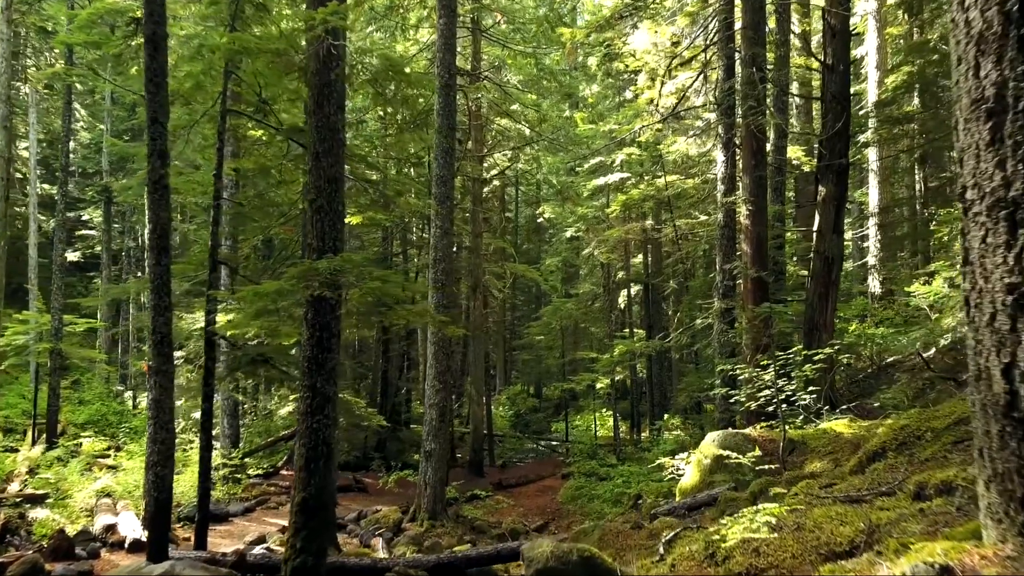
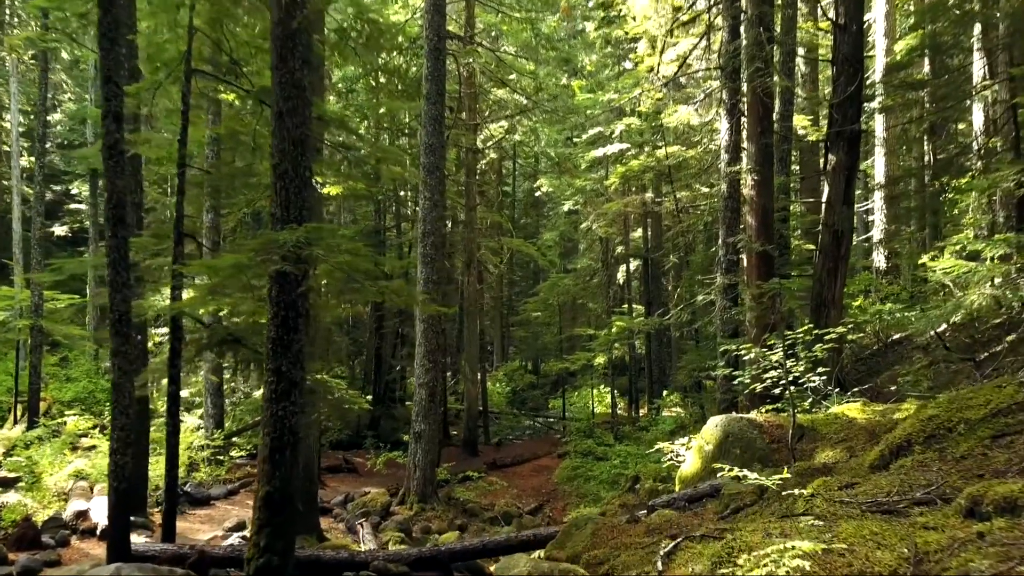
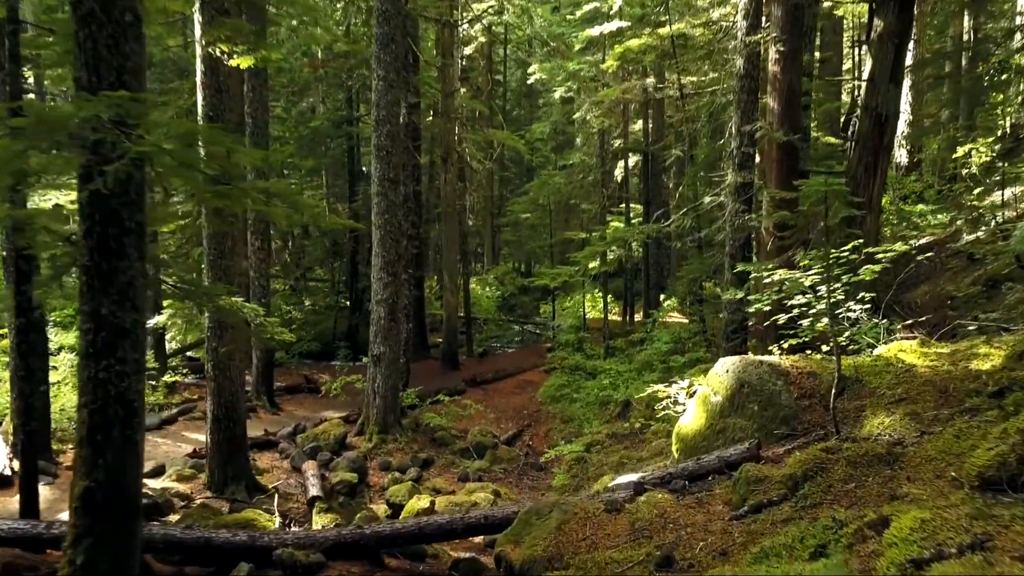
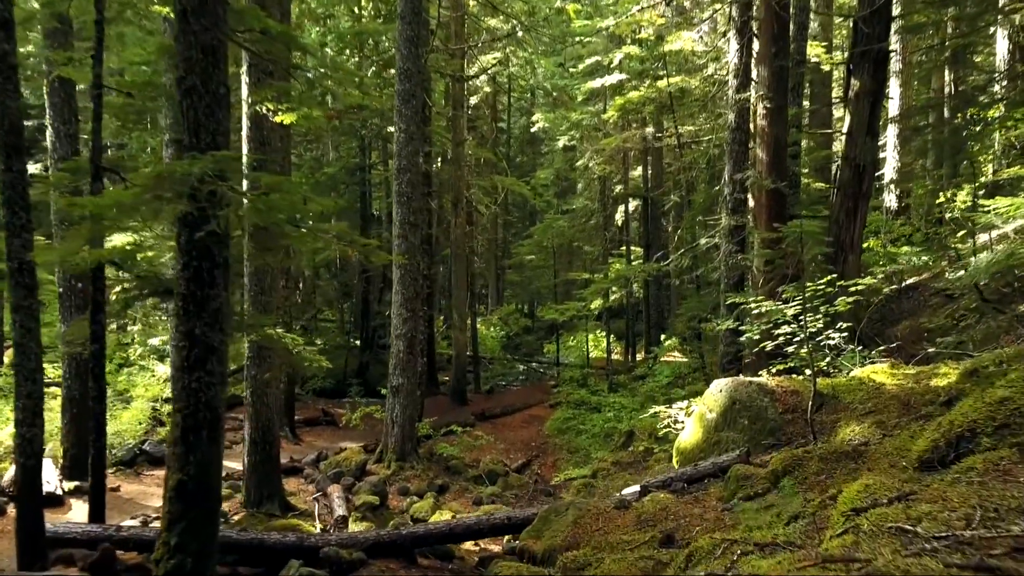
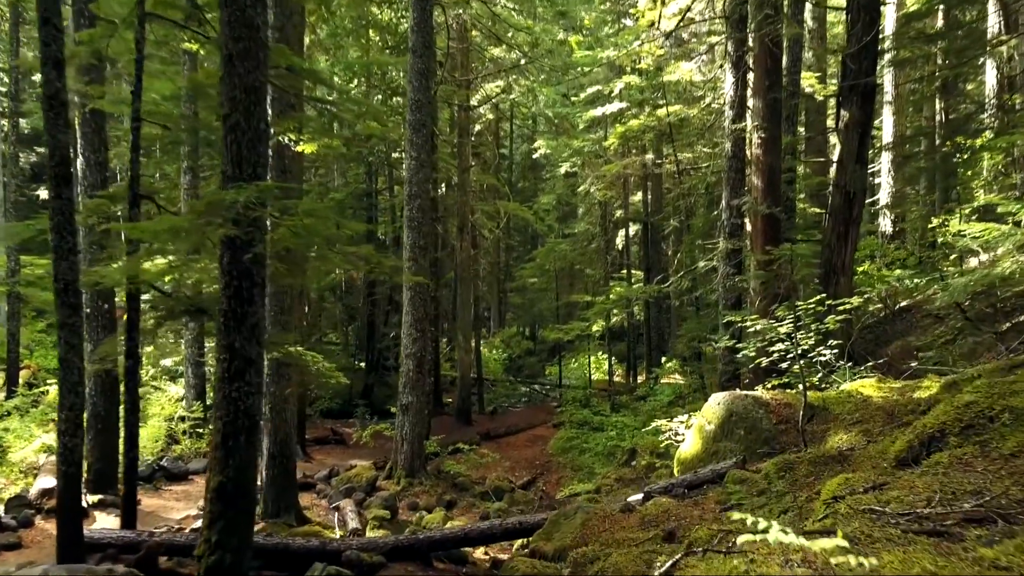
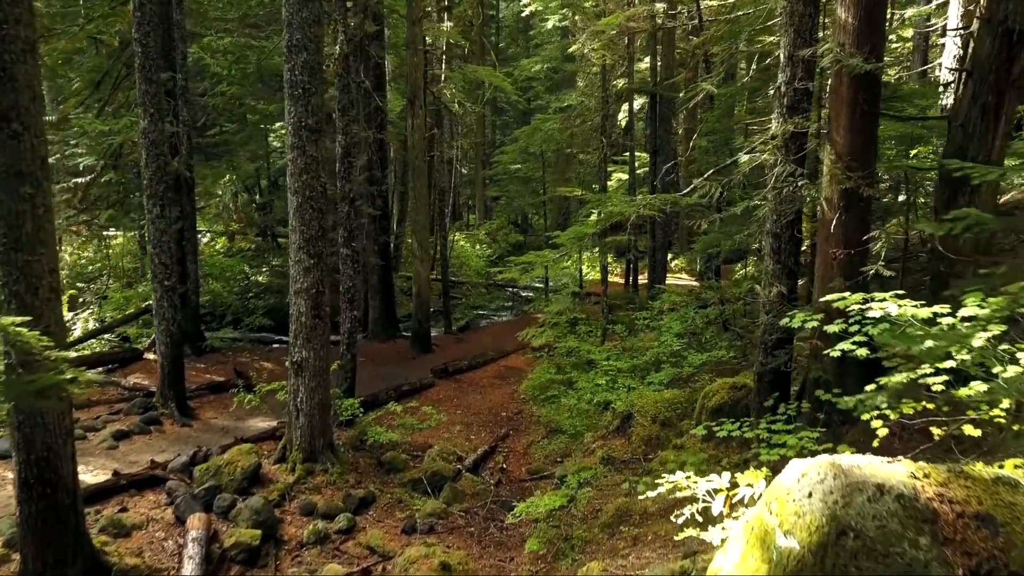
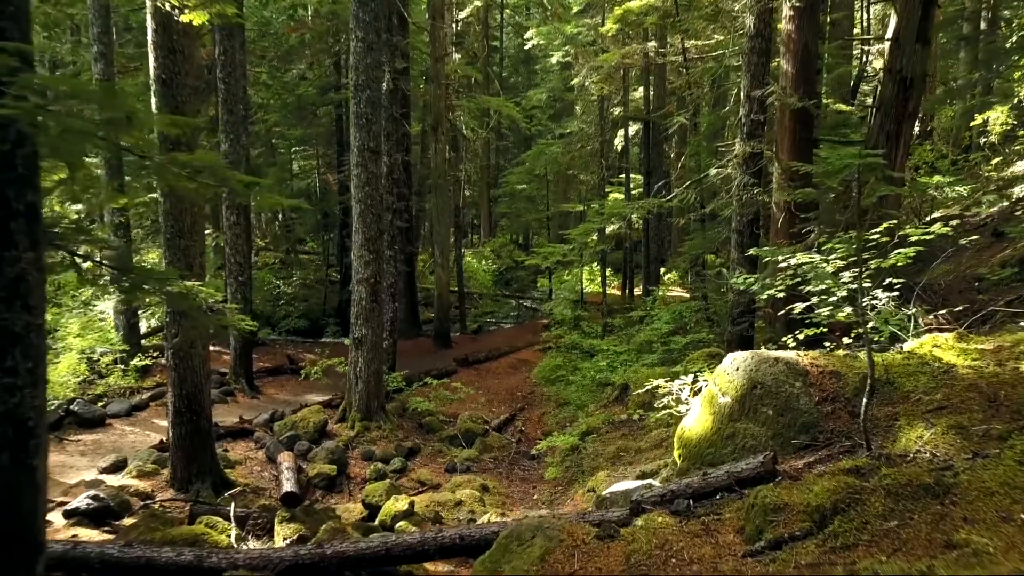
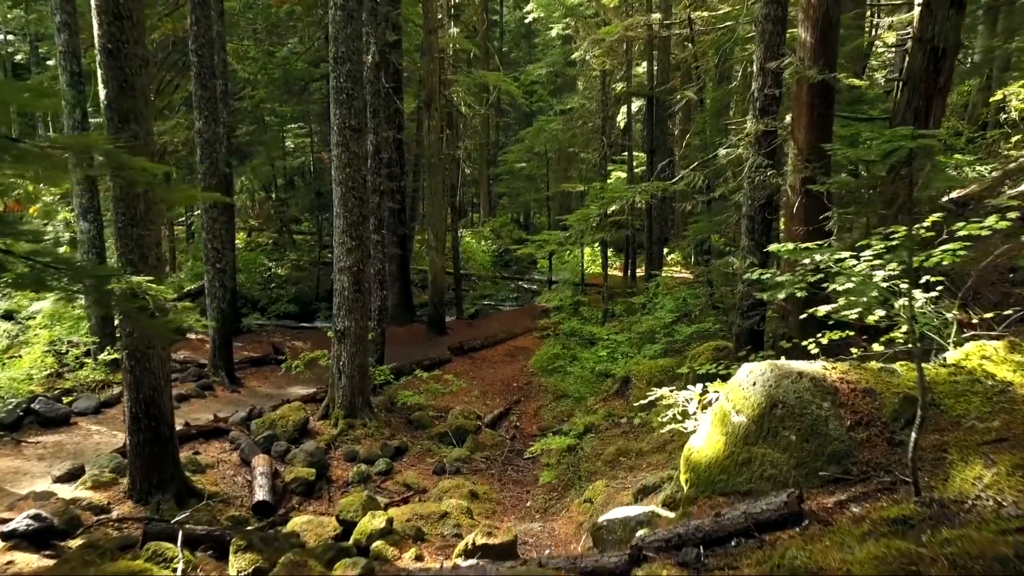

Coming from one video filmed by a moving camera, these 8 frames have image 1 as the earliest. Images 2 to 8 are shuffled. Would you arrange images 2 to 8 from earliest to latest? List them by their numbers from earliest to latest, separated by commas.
2, 5, 4, 3, 7, 8, 6
